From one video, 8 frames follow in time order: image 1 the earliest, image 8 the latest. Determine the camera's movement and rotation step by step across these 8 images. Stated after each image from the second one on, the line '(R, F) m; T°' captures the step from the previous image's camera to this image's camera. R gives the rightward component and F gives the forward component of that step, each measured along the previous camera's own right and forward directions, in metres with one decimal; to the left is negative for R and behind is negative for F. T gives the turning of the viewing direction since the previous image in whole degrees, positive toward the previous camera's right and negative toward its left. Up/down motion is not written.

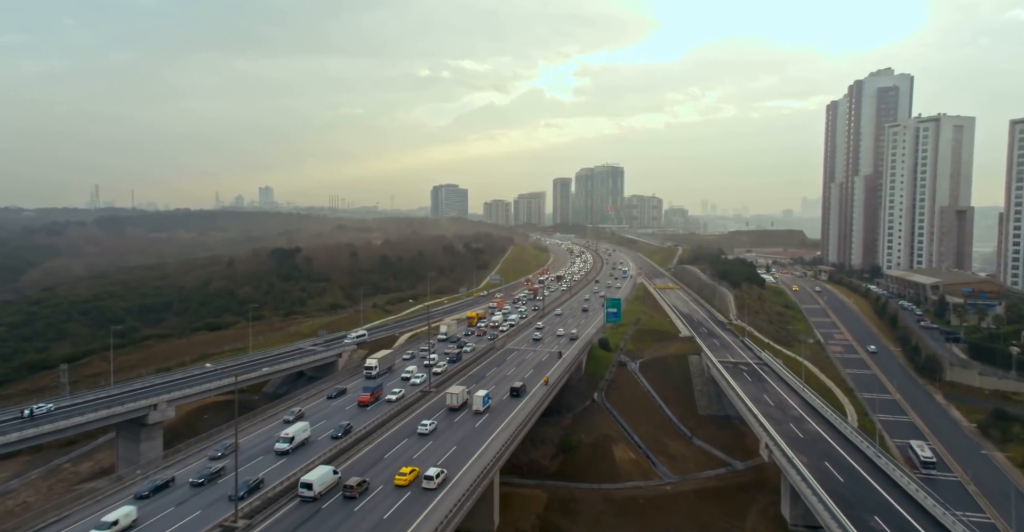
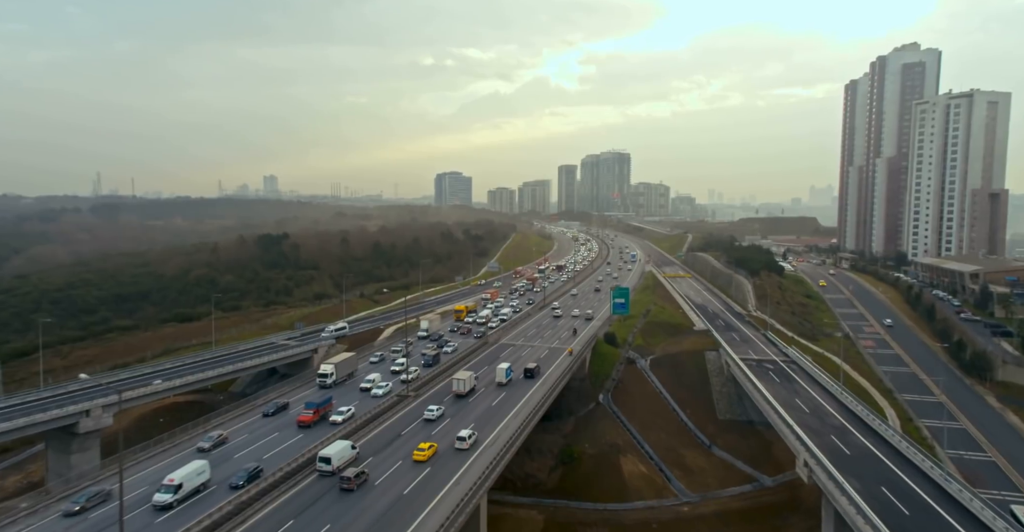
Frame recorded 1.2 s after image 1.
(+0.9, +5.8) m; -1°
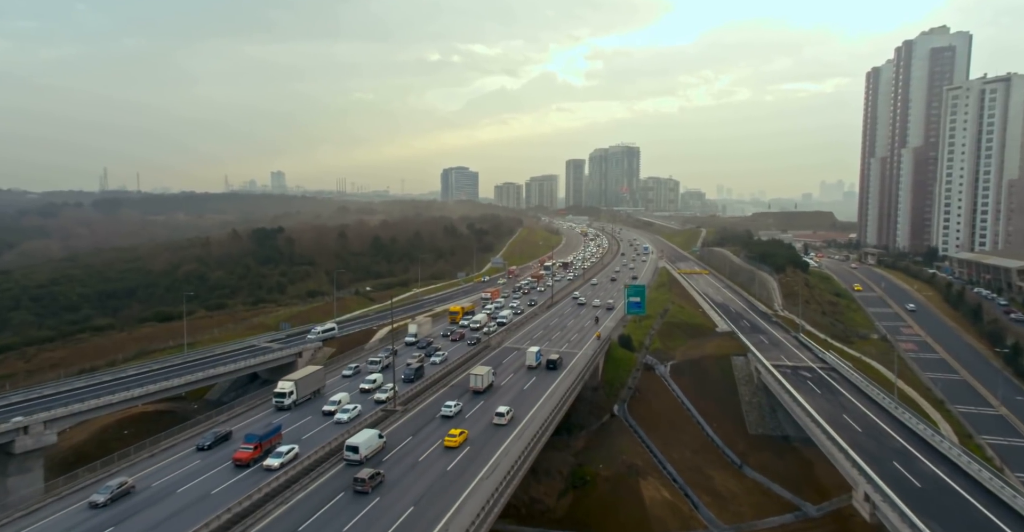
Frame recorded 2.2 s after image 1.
(+0.2, +4.7) m; -1°
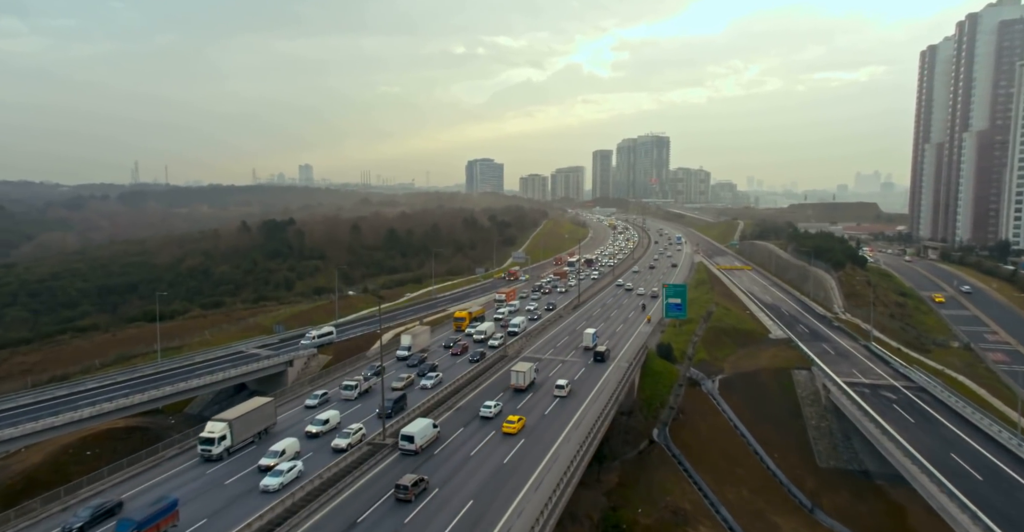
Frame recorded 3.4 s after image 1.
(+0.3, +6.1) m; -3°
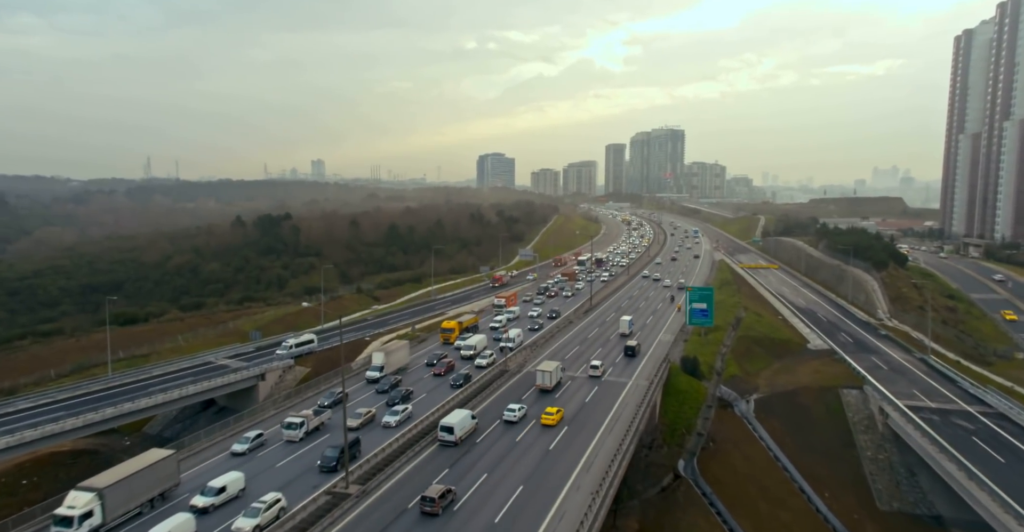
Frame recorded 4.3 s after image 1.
(+0.6, +4.9) m; -1°
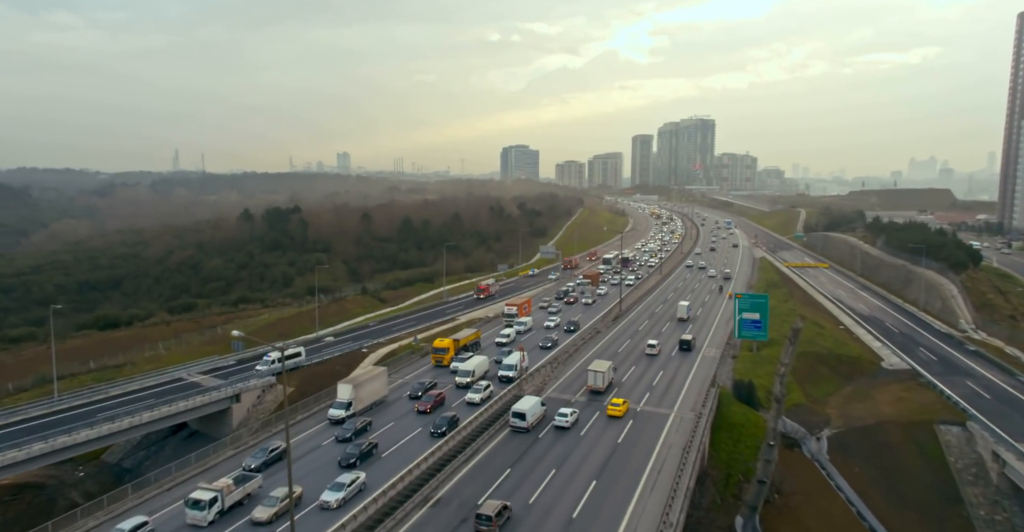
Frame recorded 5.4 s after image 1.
(+0.3, +5.5) m; -2°
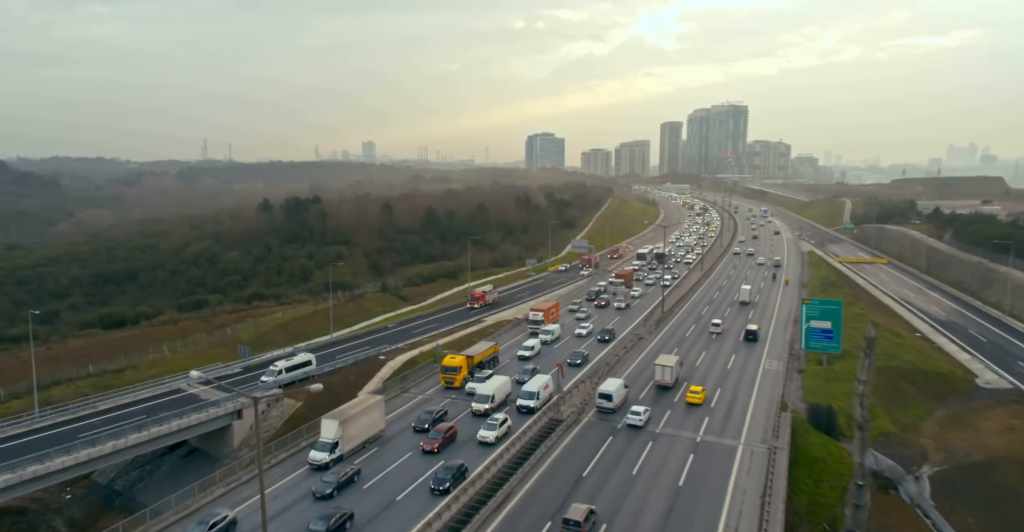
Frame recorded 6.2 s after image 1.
(-0.6, +3.8) m; -2°
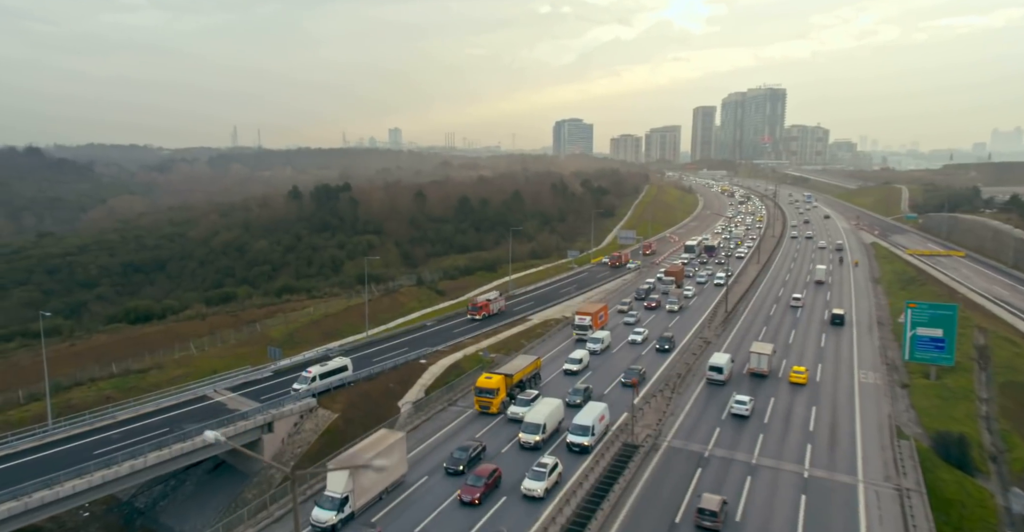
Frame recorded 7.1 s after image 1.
(-1.6, +3.3) m; -2°
